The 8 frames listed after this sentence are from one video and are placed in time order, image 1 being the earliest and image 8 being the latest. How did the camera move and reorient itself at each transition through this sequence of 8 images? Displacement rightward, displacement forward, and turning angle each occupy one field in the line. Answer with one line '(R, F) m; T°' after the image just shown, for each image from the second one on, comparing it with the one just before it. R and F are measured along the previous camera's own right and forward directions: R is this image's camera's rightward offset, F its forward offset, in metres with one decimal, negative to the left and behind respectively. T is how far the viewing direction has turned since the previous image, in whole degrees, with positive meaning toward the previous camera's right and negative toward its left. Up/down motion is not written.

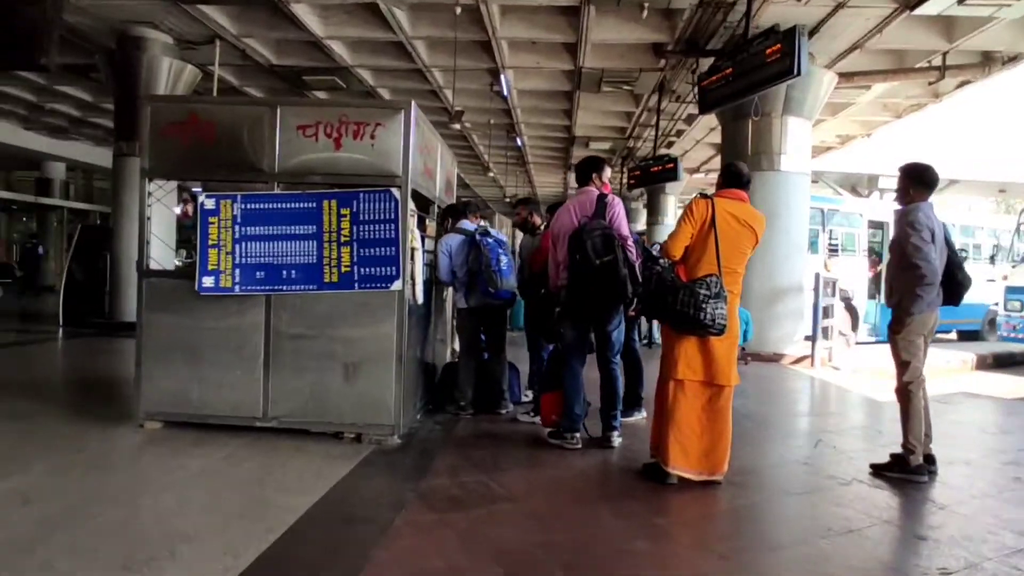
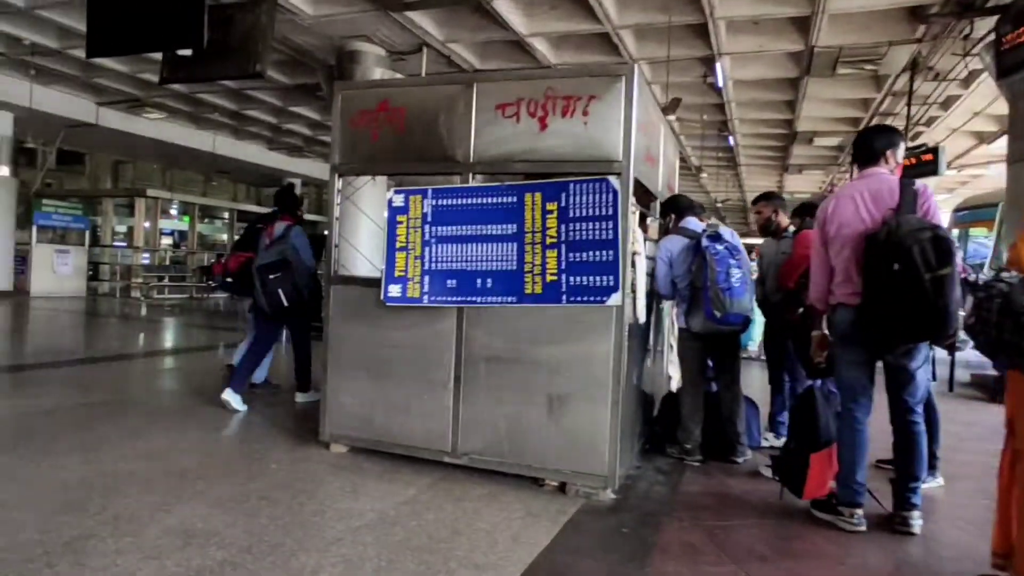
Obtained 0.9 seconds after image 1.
(-0.3, +1.1) m; -17°
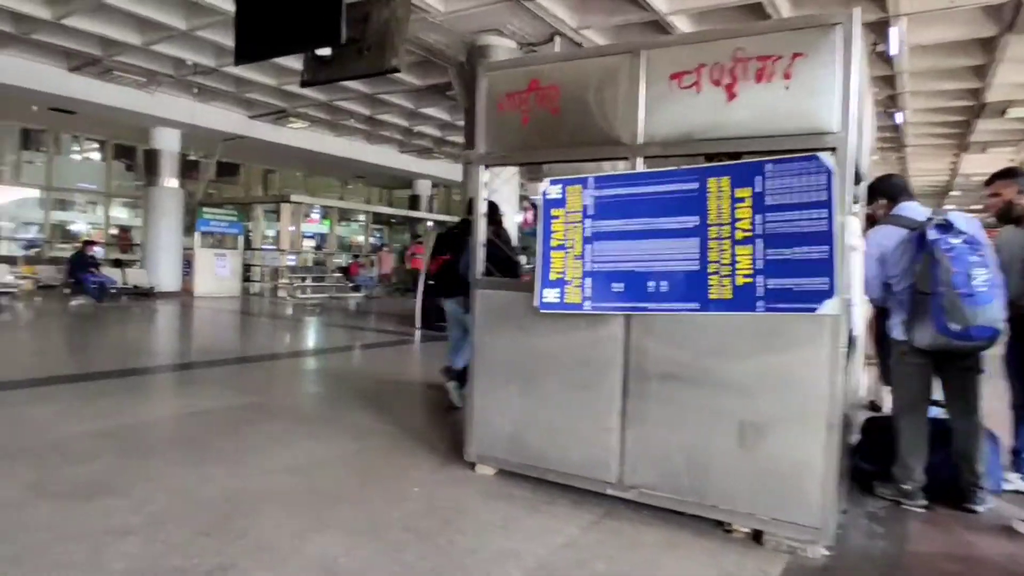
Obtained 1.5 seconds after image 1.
(-0.3, +0.6) m; -11°
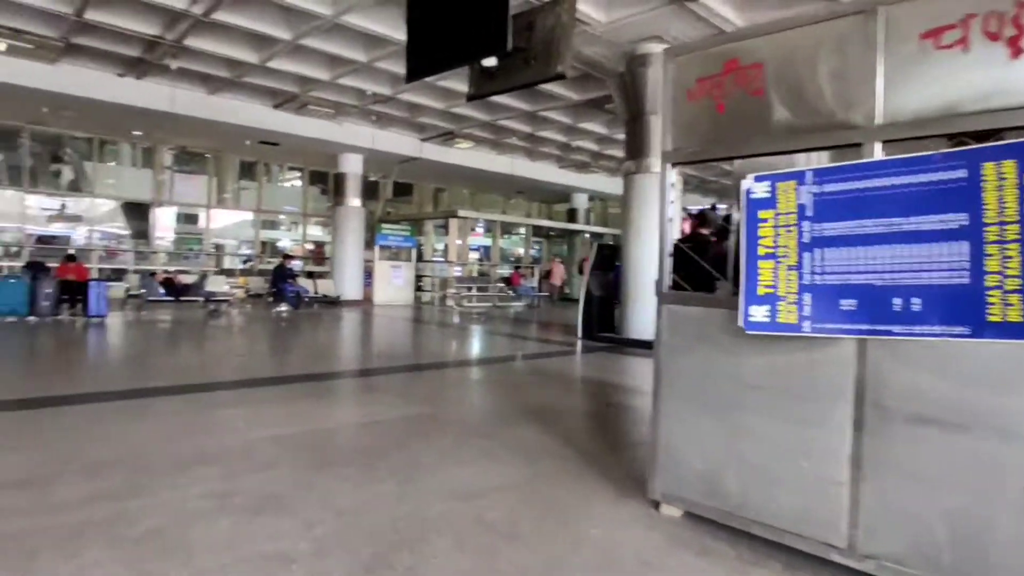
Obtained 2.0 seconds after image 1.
(-0.2, +0.4) m; -14°
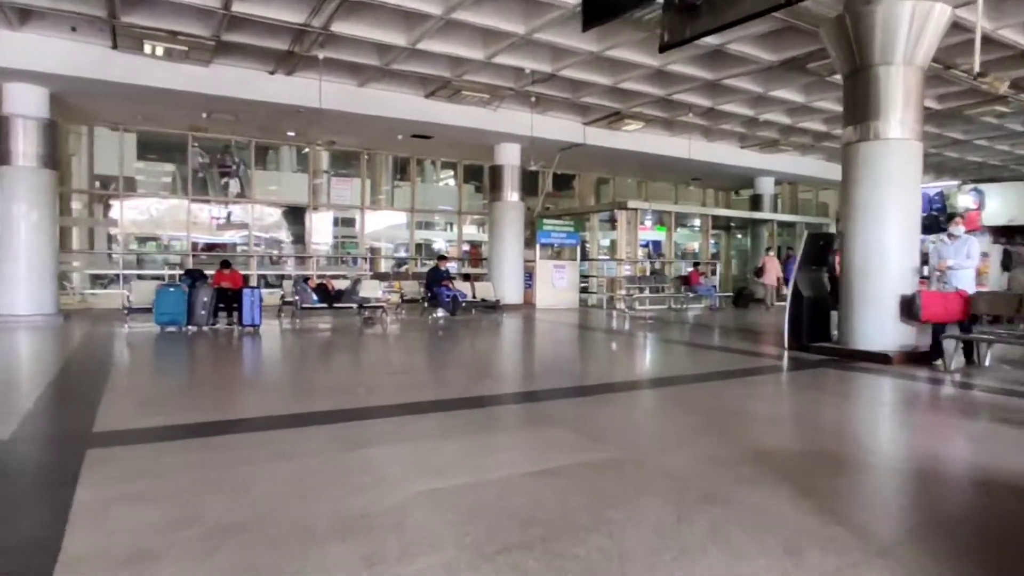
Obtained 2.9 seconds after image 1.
(-0.4, +1.2) m; -13°
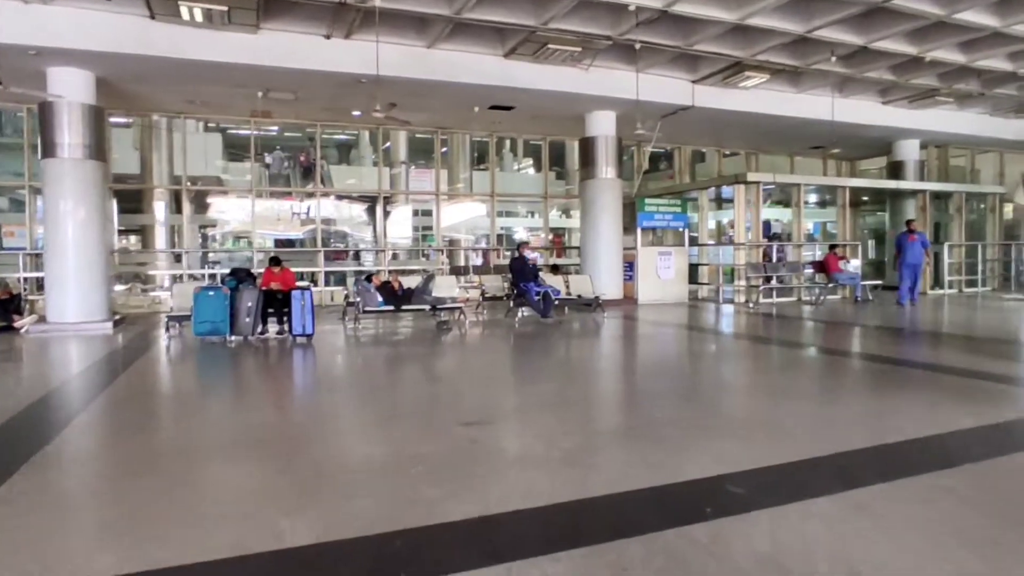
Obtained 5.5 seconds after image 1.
(-0.3, +1.7) m; -7°
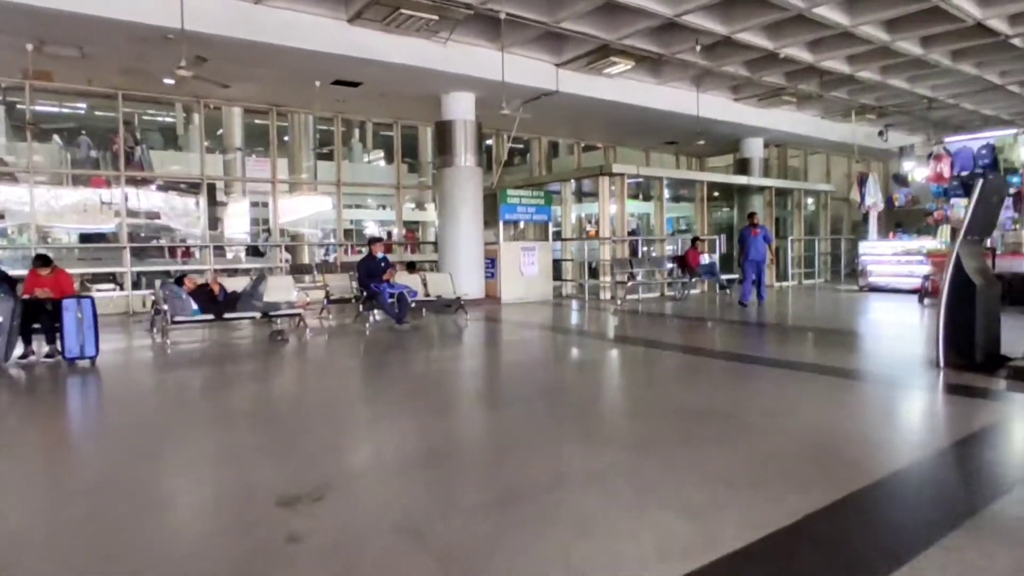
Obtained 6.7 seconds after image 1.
(0.0, +1.0) m; +13°
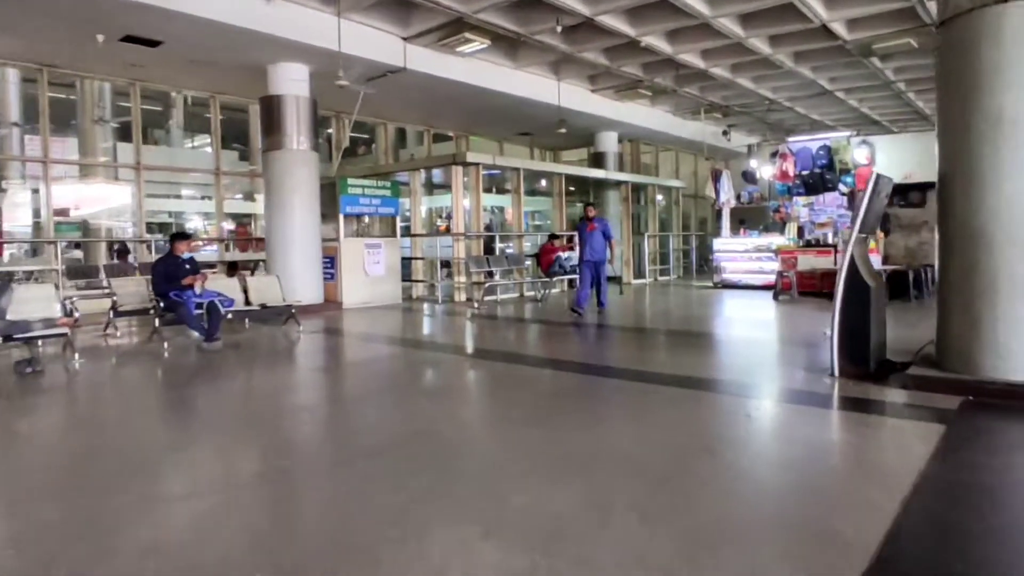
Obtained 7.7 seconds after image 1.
(+0.1, +1.0) m; +13°
